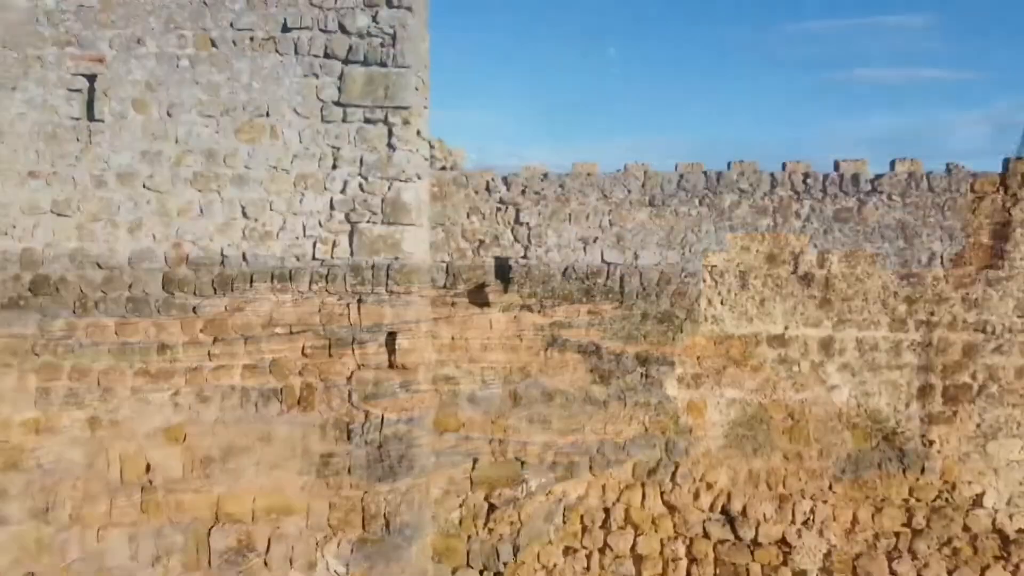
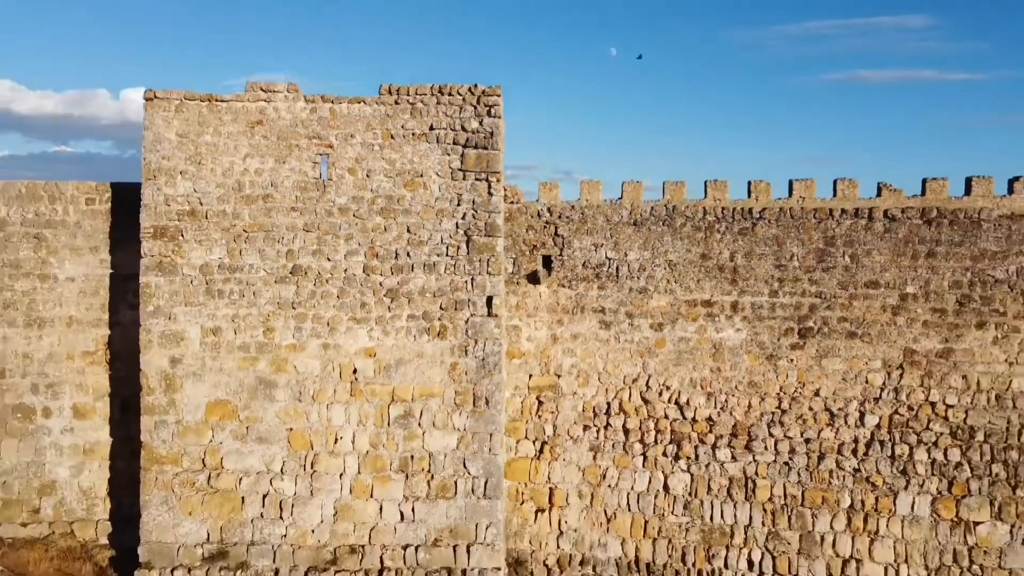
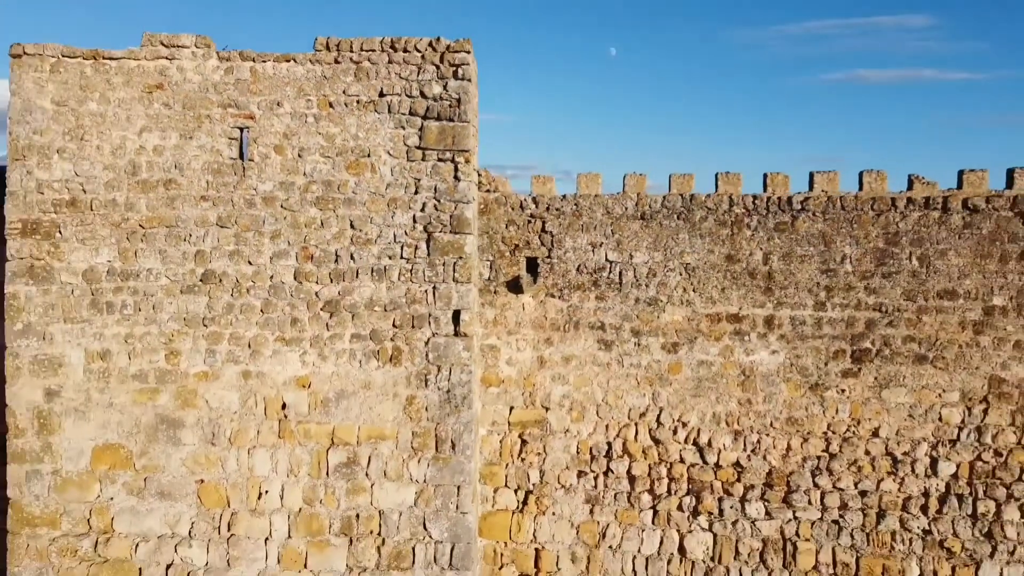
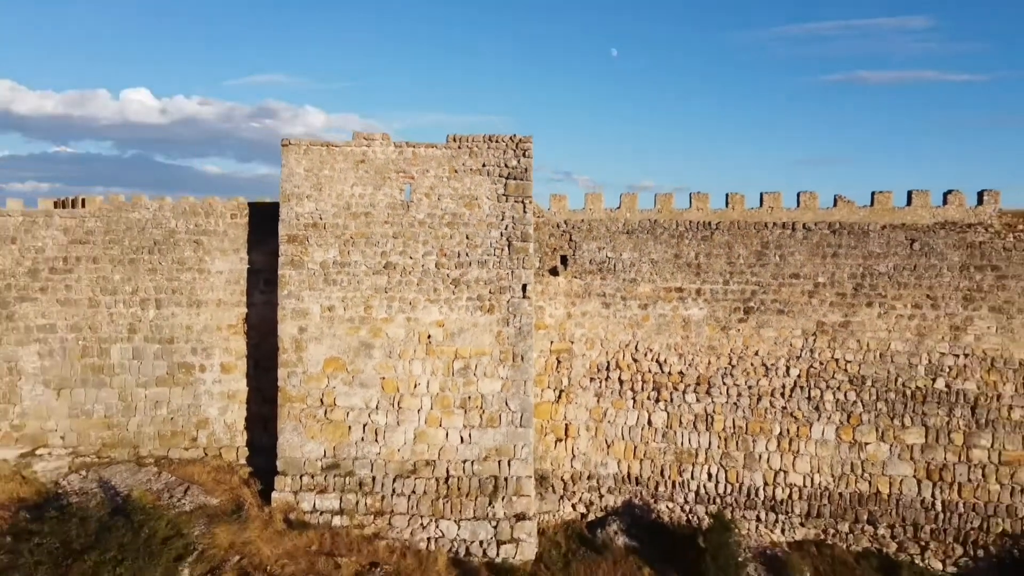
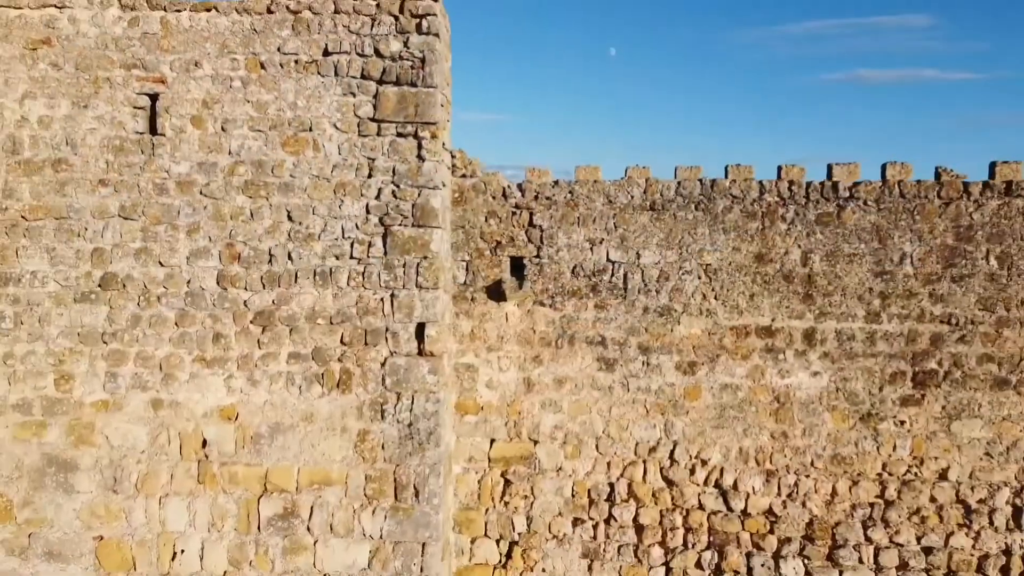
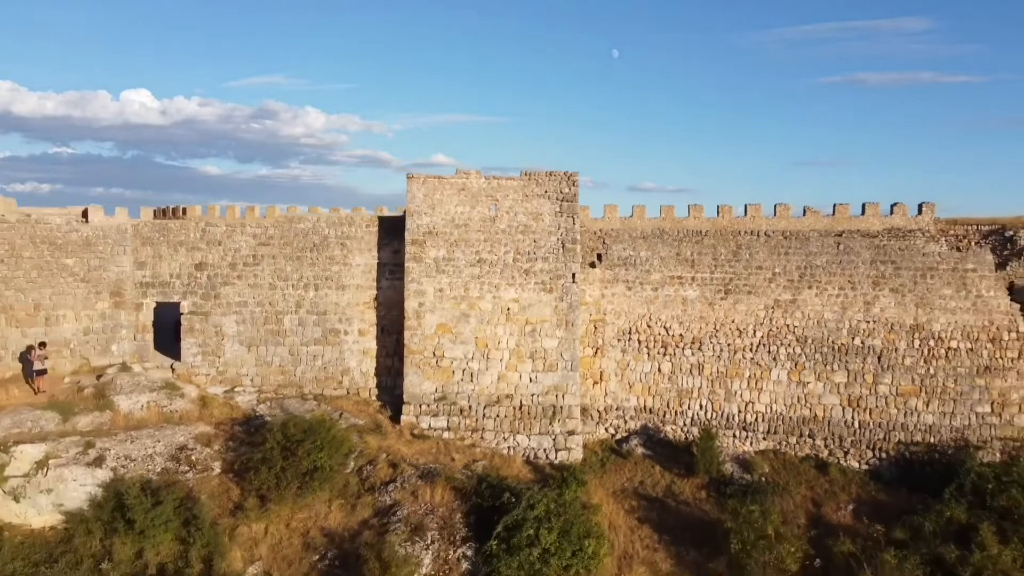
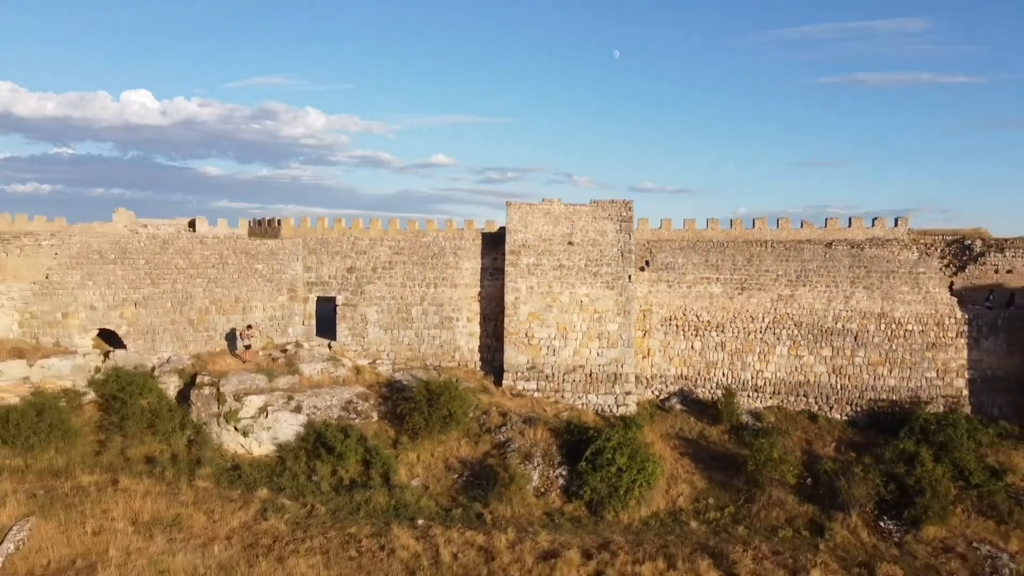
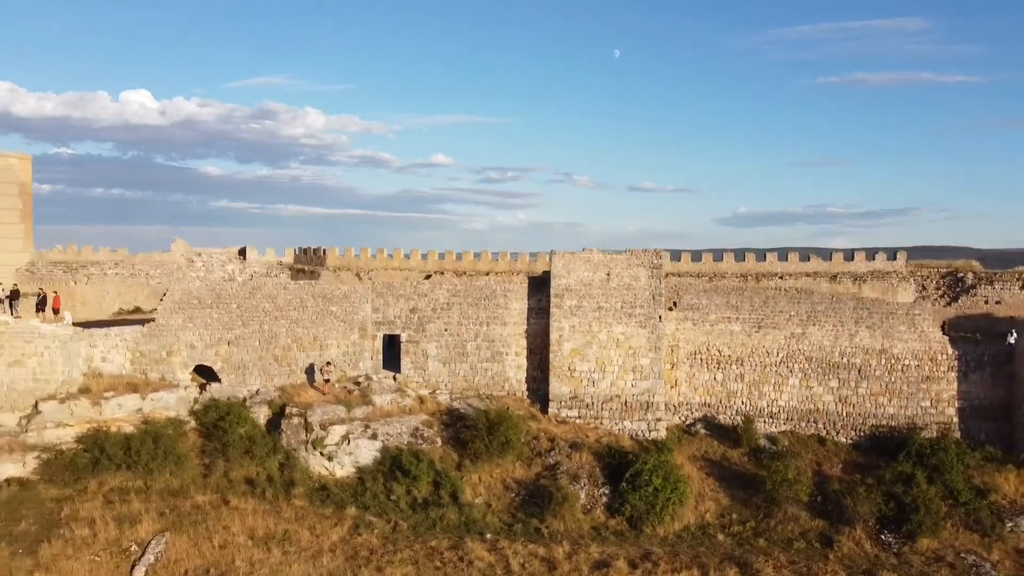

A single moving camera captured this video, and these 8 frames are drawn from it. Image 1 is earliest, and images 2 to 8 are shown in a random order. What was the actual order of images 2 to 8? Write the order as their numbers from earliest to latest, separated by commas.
5, 3, 2, 4, 6, 7, 8
